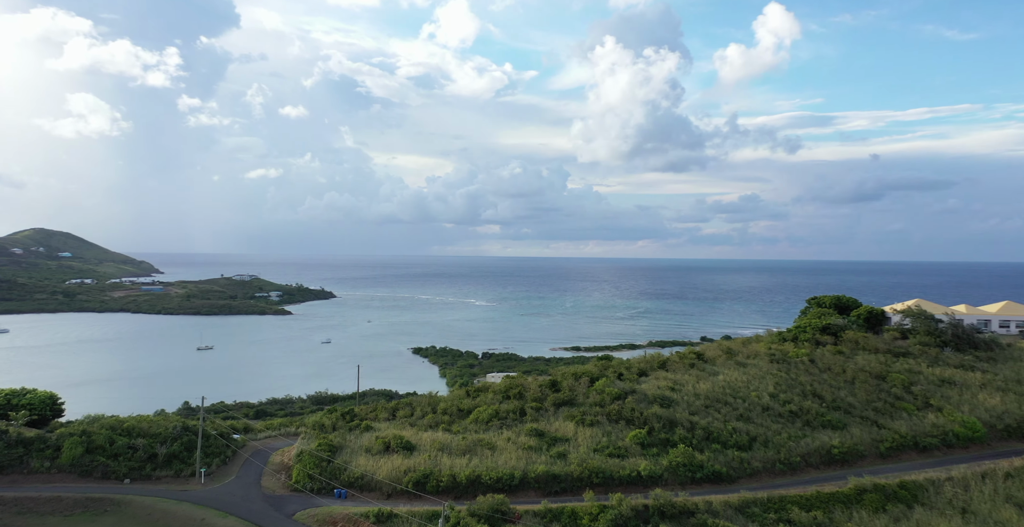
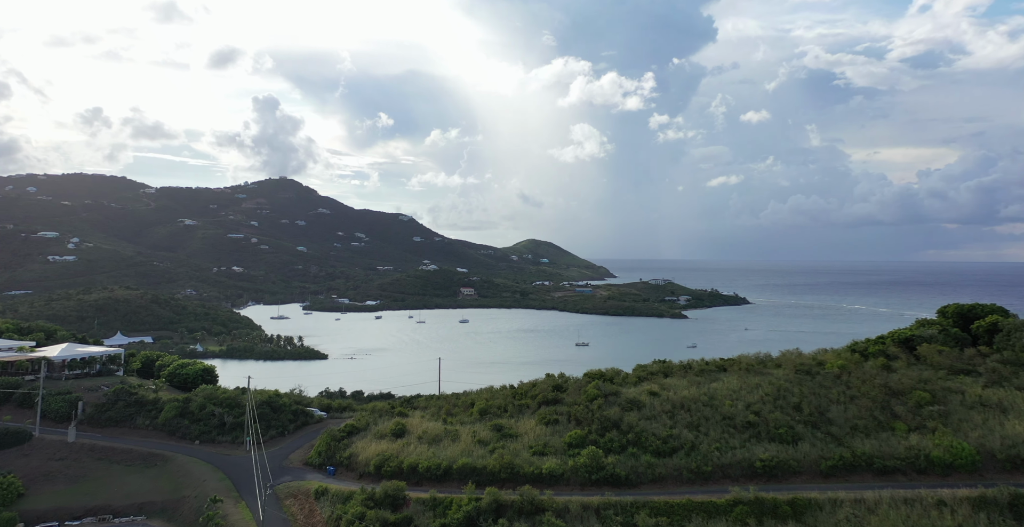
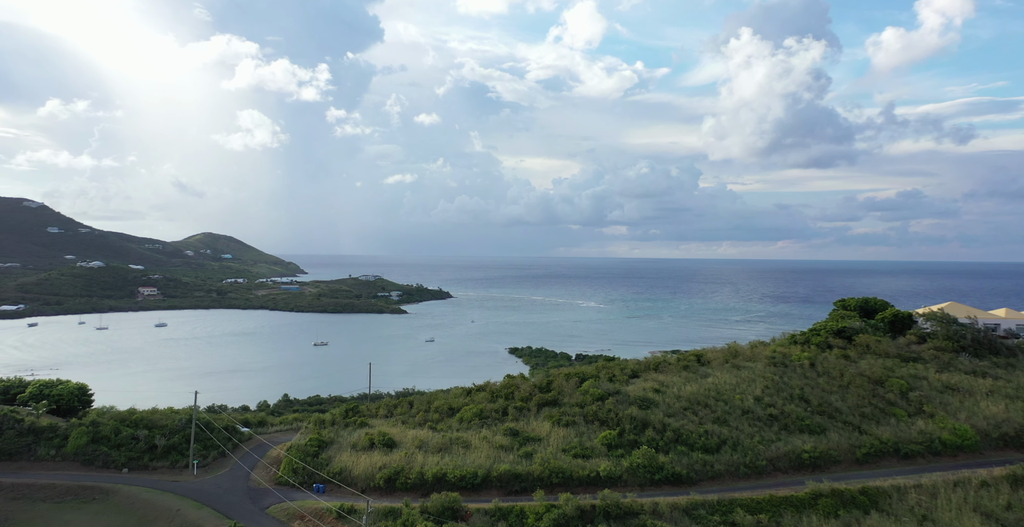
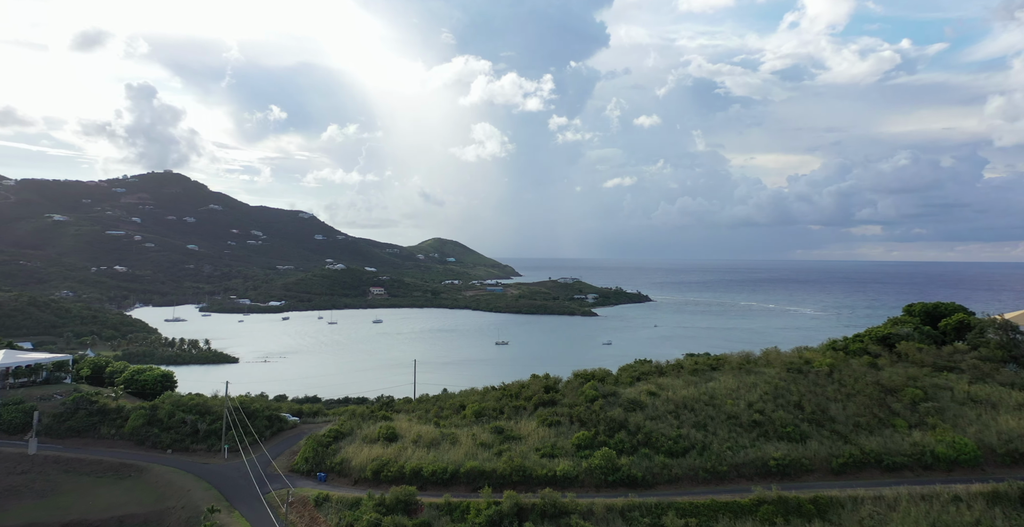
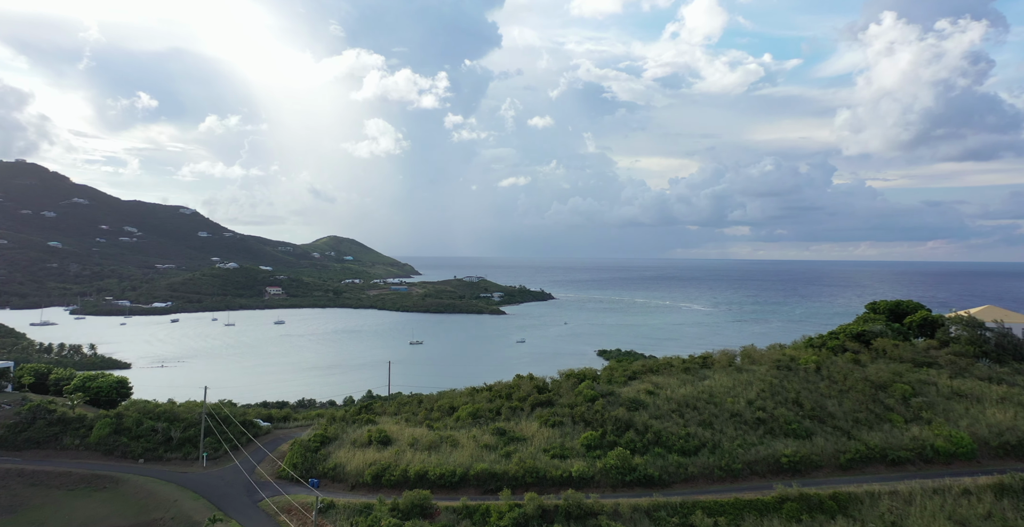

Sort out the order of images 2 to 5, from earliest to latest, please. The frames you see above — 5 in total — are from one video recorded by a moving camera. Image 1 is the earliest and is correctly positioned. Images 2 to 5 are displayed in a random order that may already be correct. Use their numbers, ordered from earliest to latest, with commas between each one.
3, 5, 4, 2
